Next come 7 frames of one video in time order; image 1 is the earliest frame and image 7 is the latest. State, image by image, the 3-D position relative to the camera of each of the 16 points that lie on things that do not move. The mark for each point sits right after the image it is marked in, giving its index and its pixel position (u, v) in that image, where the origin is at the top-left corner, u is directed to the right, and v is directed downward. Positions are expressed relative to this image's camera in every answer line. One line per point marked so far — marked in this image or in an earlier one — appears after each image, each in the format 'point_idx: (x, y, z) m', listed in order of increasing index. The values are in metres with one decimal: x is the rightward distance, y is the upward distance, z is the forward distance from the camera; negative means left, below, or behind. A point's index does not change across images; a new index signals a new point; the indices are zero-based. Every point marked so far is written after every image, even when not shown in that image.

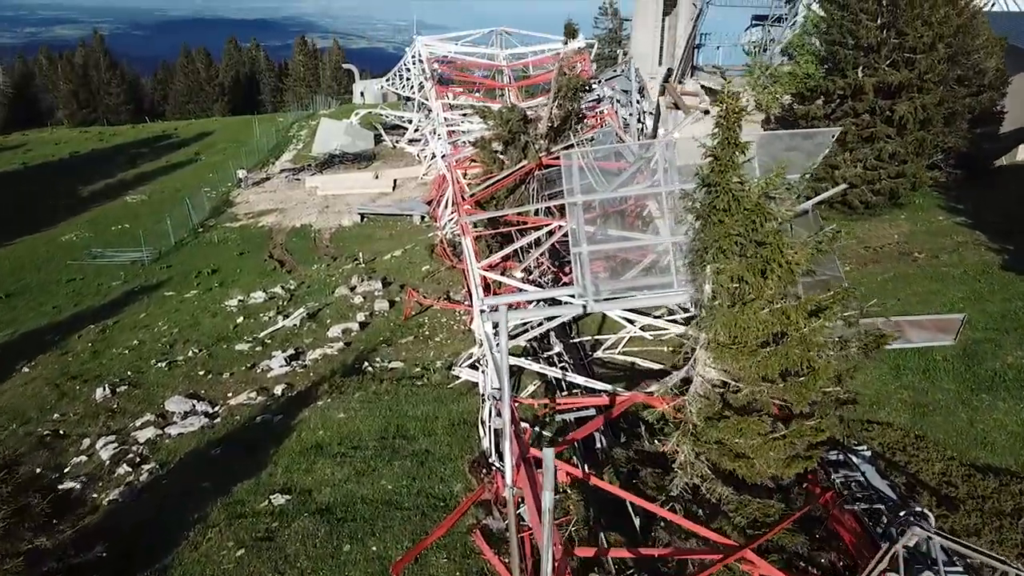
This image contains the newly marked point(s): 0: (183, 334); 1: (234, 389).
0: (-5.9, -0.8, +14.2) m
1: (-3.8, -1.4, +10.6) m
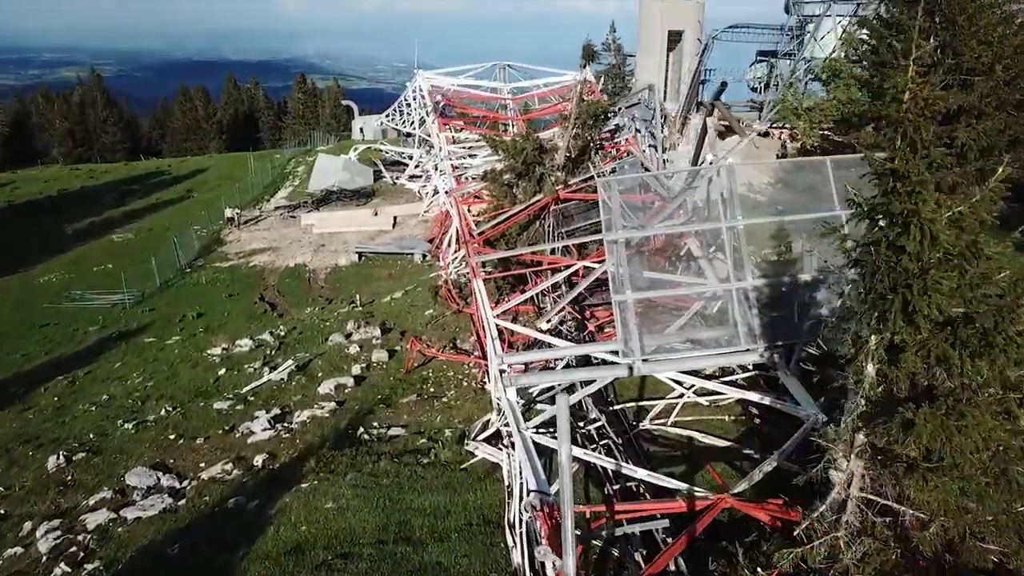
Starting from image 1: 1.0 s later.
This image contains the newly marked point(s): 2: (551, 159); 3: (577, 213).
0: (-5.7, -1.6, +12.7) m
1: (-3.5, -2.0, +9.1) m
2: (+0.6, +2.0, +12.4) m
3: (+1.0, +1.2, +12.5) m
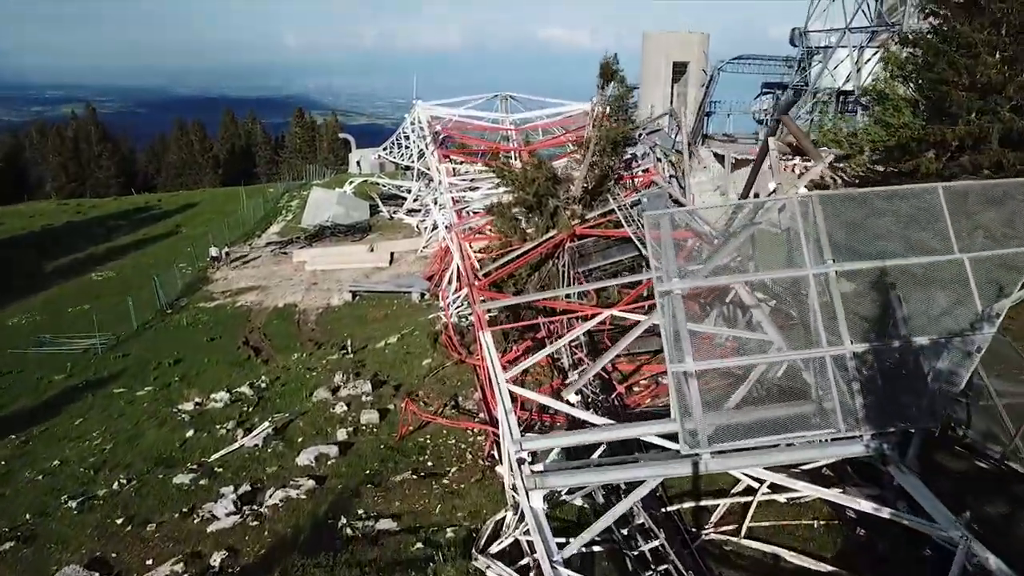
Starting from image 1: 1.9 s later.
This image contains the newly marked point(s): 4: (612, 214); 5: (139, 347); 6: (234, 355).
0: (-5.6, -2.3, +11.1) m
1: (-3.4, -2.5, +7.5) m
2: (+0.8, +1.4, +11.0) m
3: (+1.2, +0.5, +11.0) m
4: (+1.4, +1.0, +10.8) m
5: (-8.7, -1.4, +18.4) m
6: (-6.2, -1.5, +17.4) m
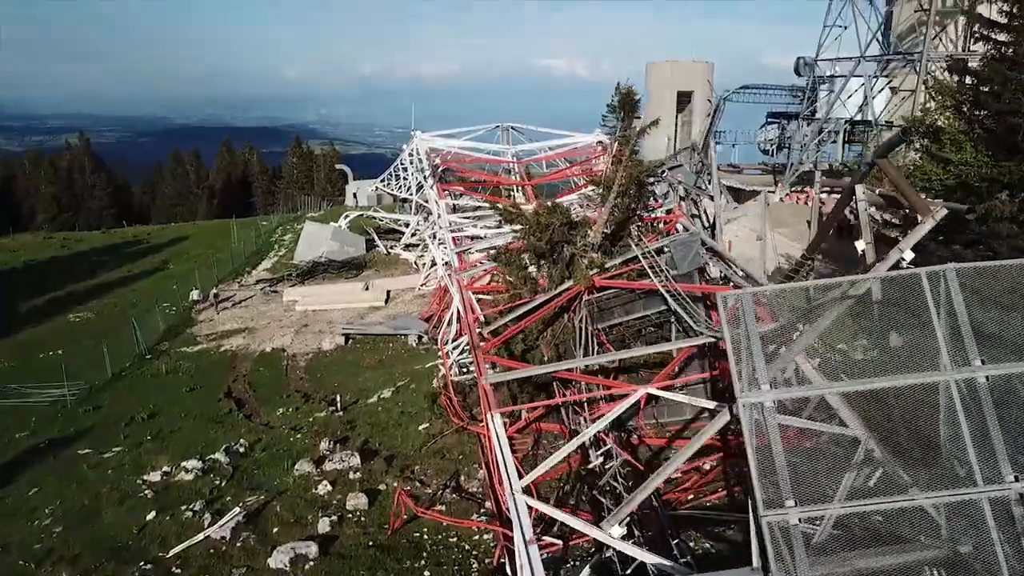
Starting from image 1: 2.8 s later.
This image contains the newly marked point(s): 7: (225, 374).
0: (-5.5, -3.1, +9.6) m
1: (-3.3, -3.1, +6.0) m
2: (+0.9, +0.6, +9.6) m
3: (+1.3, -0.2, +9.7) m
4: (+1.5, +0.3, +9.4) m
5: (-8.6, -2.4, +17.0) m
6: (-6.0, -2.5, +16.0) m
7: (-6.8, -2.0, +18.5) m
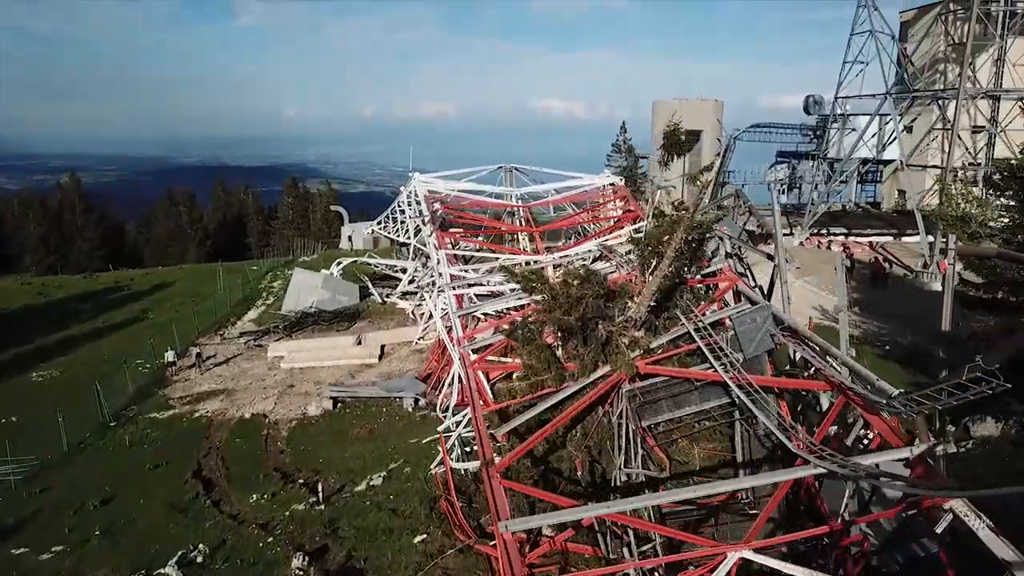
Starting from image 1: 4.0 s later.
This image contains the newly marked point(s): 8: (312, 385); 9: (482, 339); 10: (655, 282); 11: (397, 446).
0: (-5.3, -3.9, +7.4) m
1: (-3.0, -3.8, +3.9) m
2: (+1.1, -0.2, +7.7) m
3: (+1.5, -1.0, +7.6) m
4: (+1.7, -0.5, +7.4) m
5: (-8.5, -3.6, +14.8) m
6: (-5.9, -3.6, +13.8) m
7: (-6.6, -3.3, +16.4) m
8: (-5.0, -2.4, +19.8) m
9: (-0.4, -0.7, +10.6) m
10: (+1.3, +0.1, +7.5) m
11: (-2.2, -3.0, +14.9) m
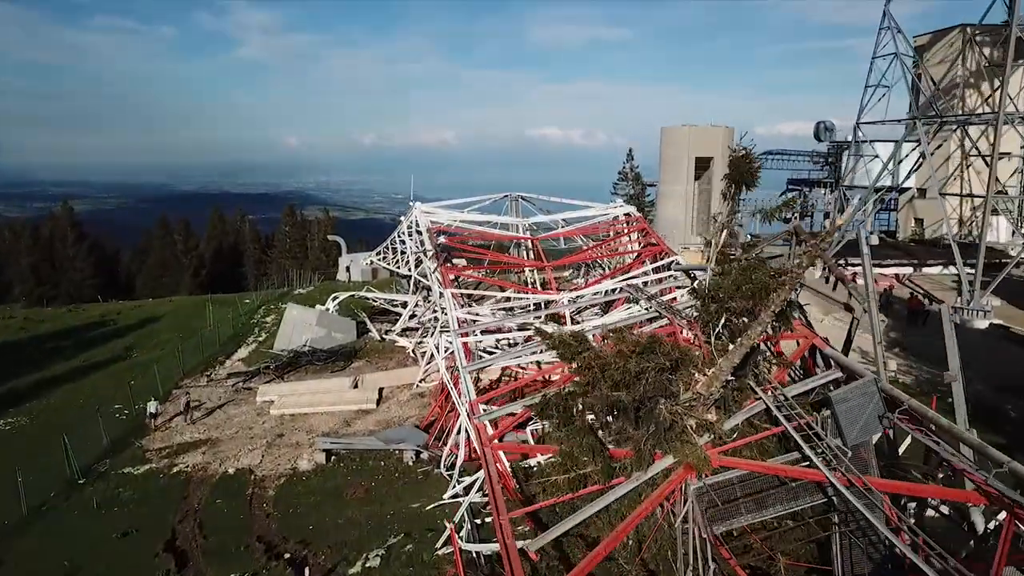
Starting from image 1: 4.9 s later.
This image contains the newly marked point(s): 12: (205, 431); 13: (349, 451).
0: (-5.0, -4.4, +5.7) m
1: (-2.8, -4.2, +2.1) m
2: (+1.3, -0.7, +6.1) m
3: (+1.8, -1.5, +6.0) m
4: (+1.9, -1.0, +5.8) m
5: (-8.2, -4.3, +13.1) m
6: (-5.6, -4.3, +12.1) m
7: (-6.3, -4.1, +14.6) m
8: (-4.8, -3.4, +18.1) m
9: (-0.1, -1.3, +8.9) m
10: (+1.6, -0.4, +5.9) m
11: (-1.9, -3.8, +13.2) m
12: (-7.3, -3.3, +18.6) m
13: (-3.5, -3.5, +16.9) m
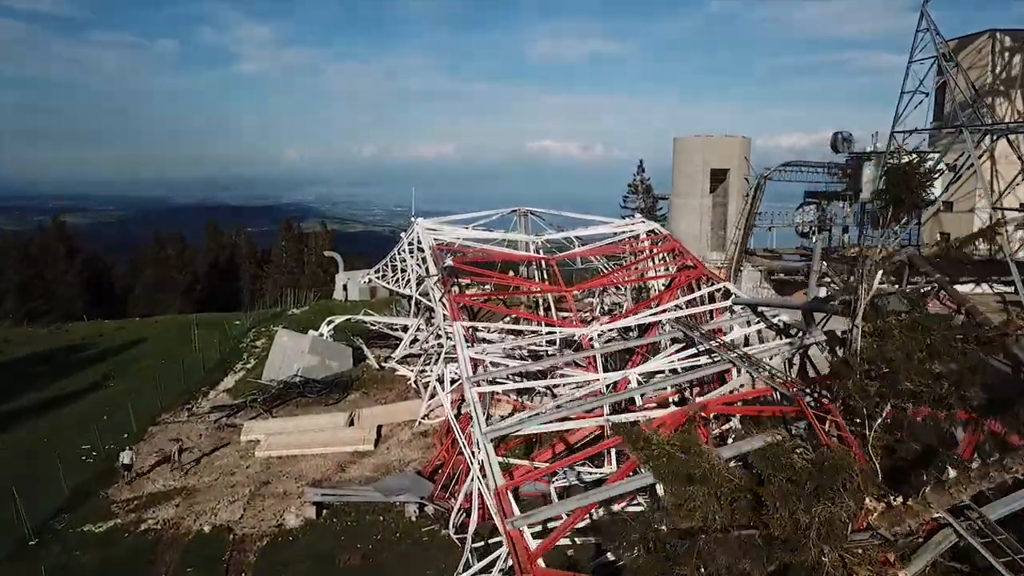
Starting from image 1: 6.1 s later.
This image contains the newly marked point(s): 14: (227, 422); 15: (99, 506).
0: (-4.7, -4.8, +3.5) m
1: (-2.4, -4.5, 0.0) m
2: (+1.7, -1.1, +4.0) m
3: (+2.1, -1.9, +3.9) m
4: (+2.3, -1.4, +3.7) m
5: (-7.9, -4.8, +10.9) m
6: (-5.3, -4.8, +9.9) m
7: (-6.0, -4.6, +12.5) m
8: (-4.5, -4.0, +16.0) m
9: (+0.2, -1.7, +6.8) m
10: (+1.9, -0.8, +3.9) m
11: (-1.6, -4.3, +11.1) m
12: (-7.0, -3.9, +16.5) m
13: (-3.2, -4.1, +14.8) m
14: (-7.1, -3.3, +19.5) m
15: (-8.0, -4.2, +15.2) m
